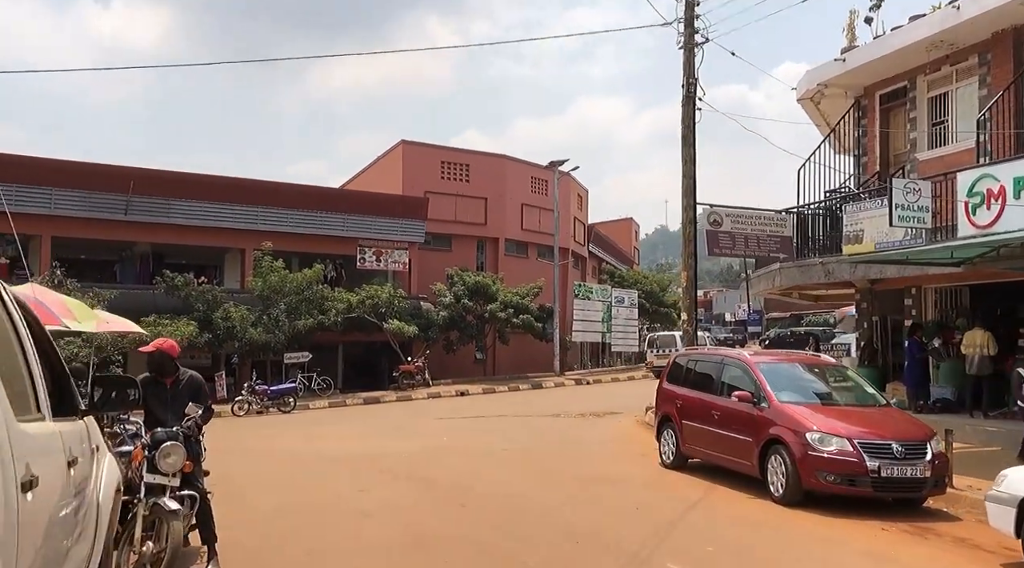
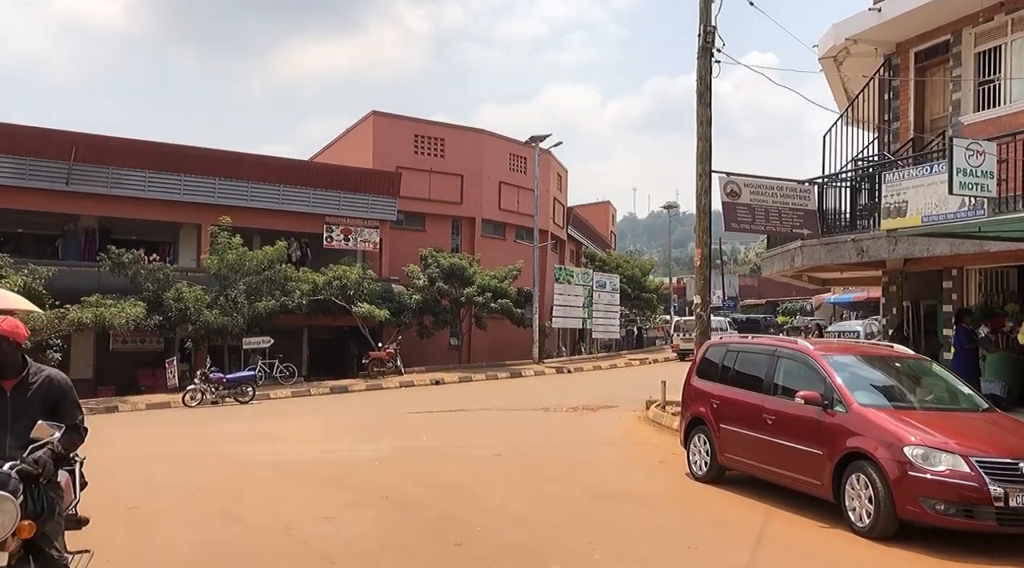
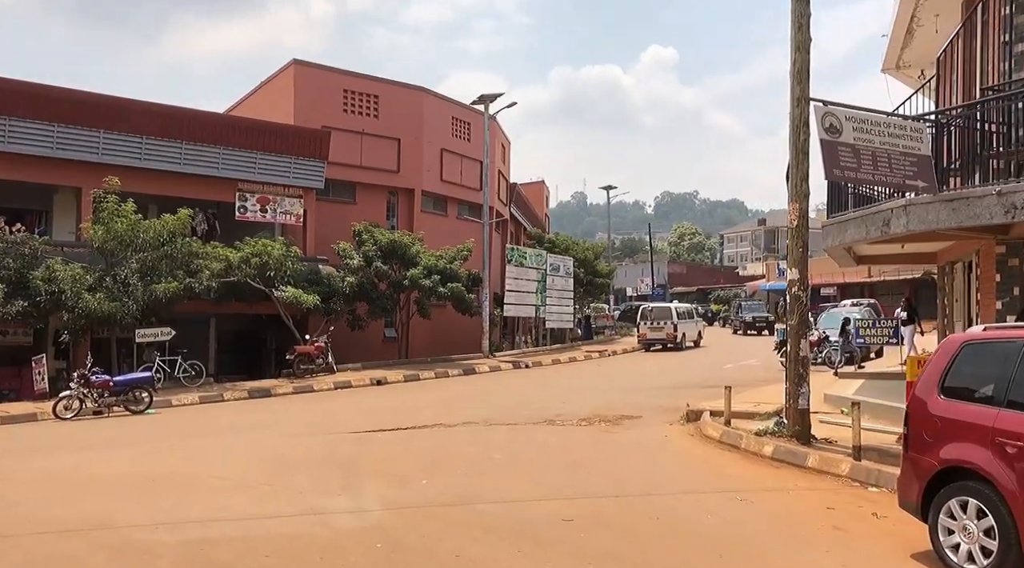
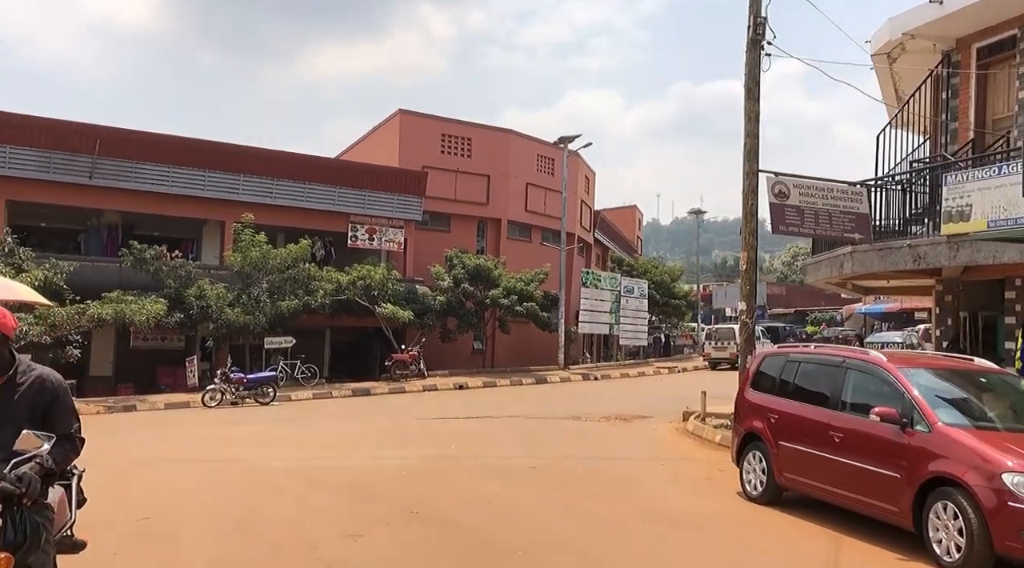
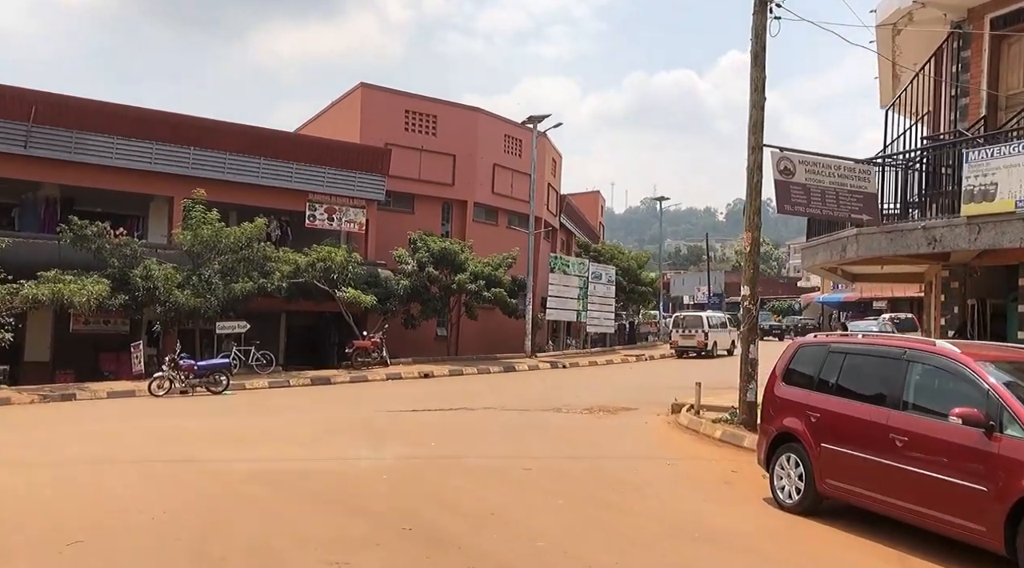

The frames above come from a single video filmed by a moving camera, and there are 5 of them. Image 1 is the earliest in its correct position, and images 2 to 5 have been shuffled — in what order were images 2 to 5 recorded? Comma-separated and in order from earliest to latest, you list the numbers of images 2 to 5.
2, 4, 5, 3
